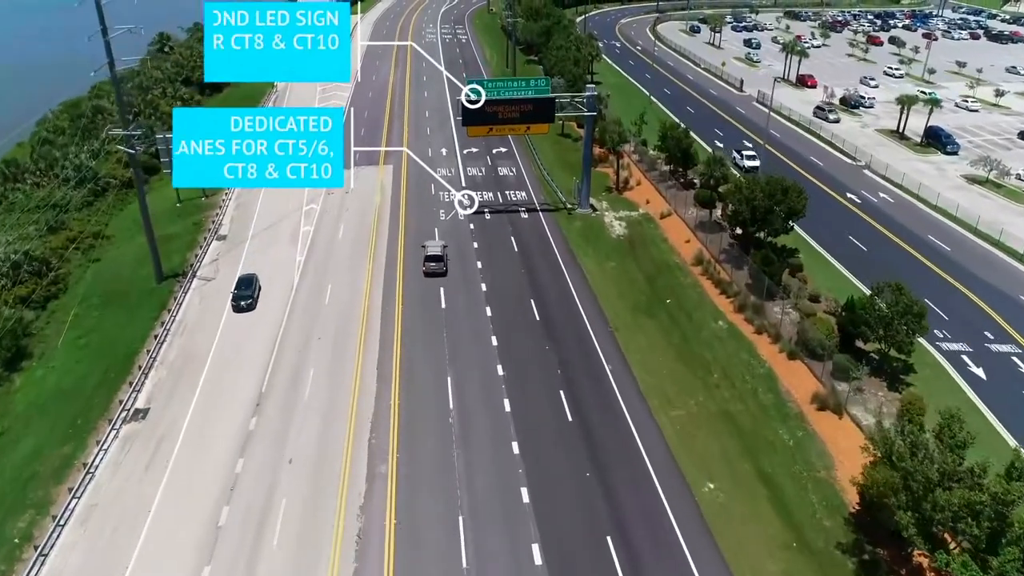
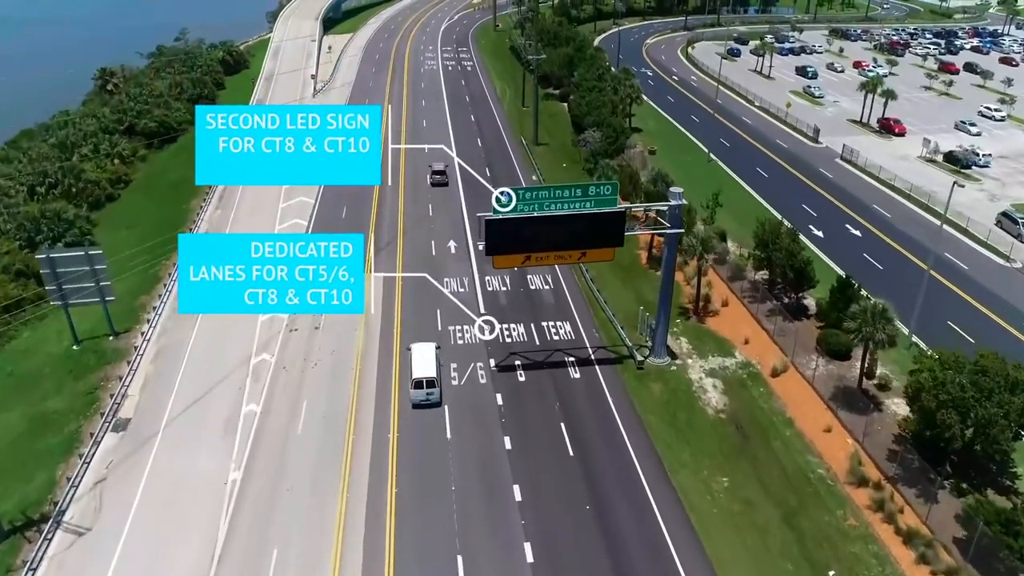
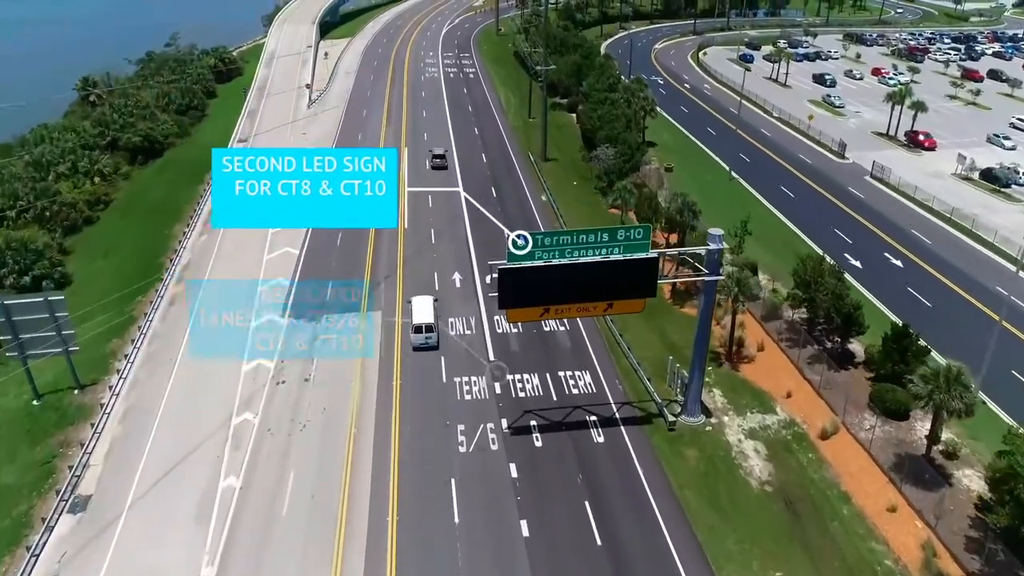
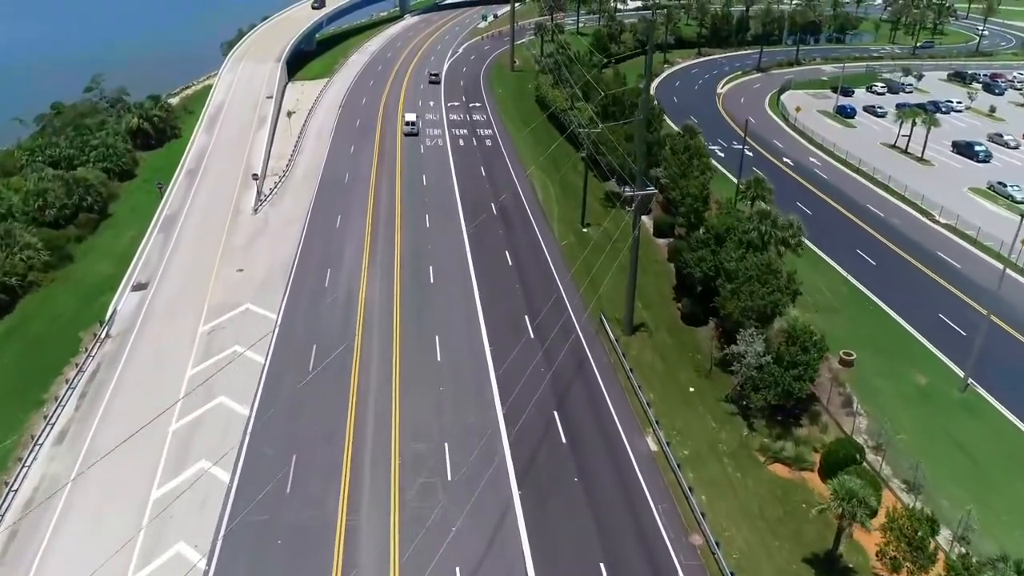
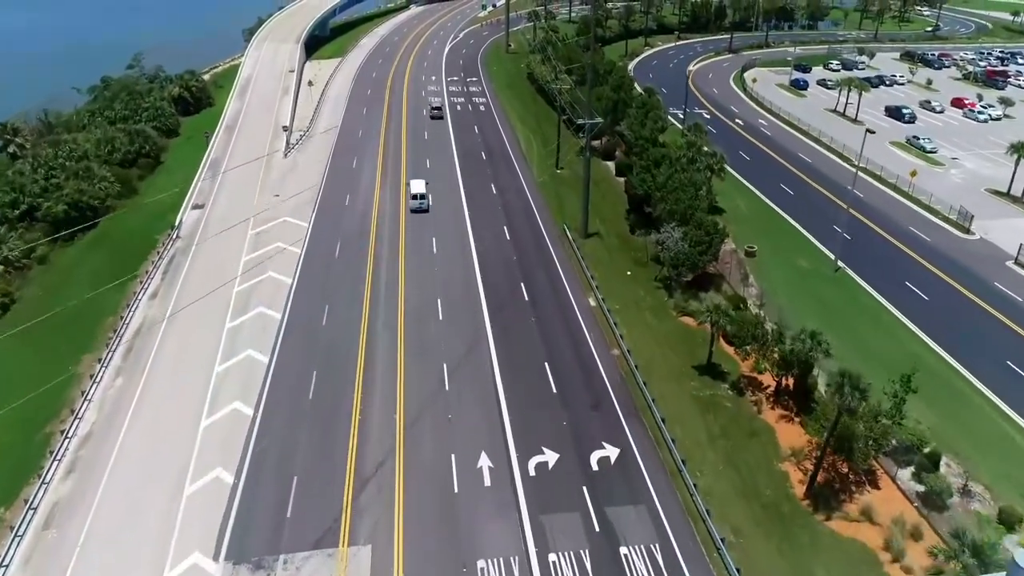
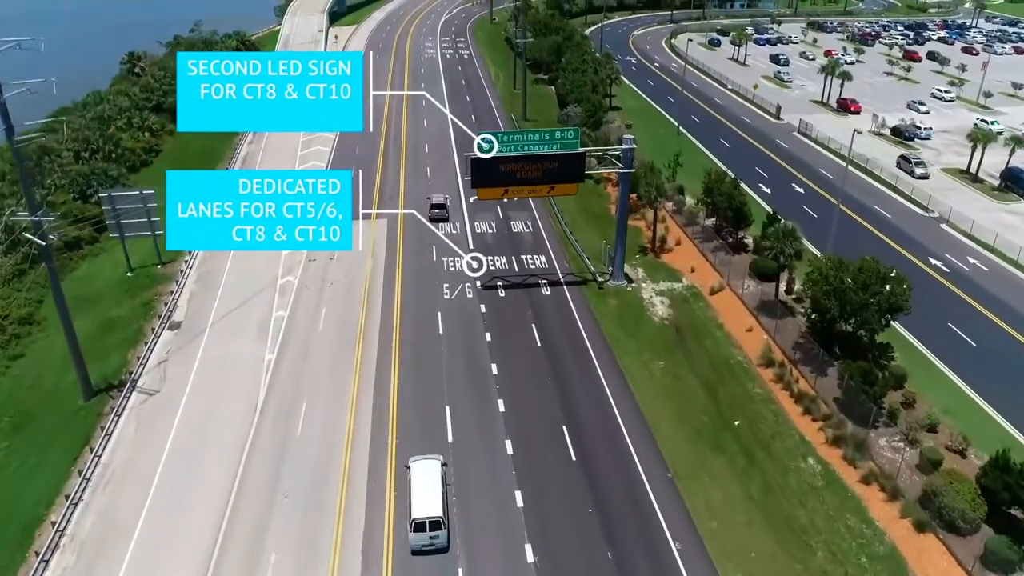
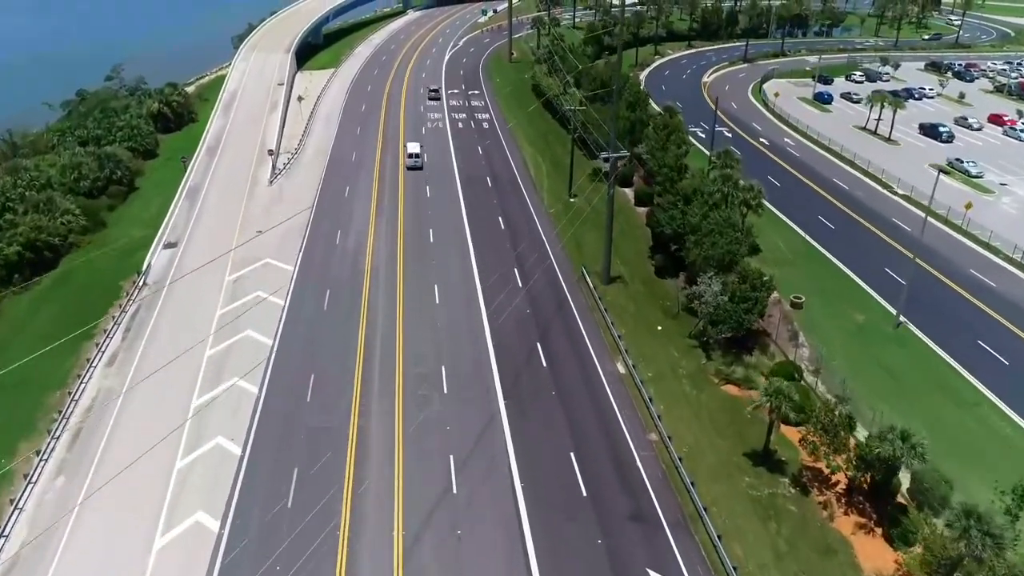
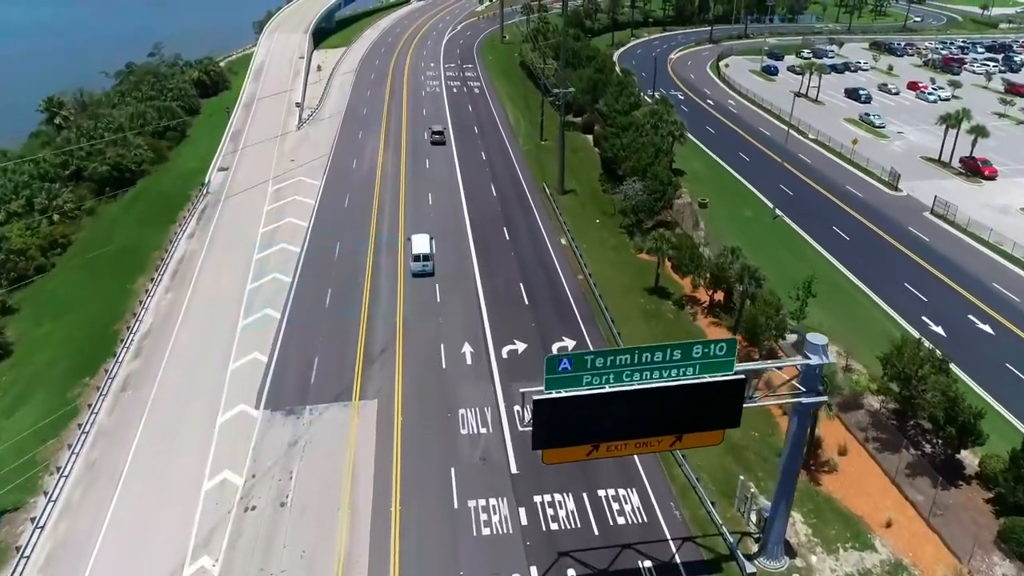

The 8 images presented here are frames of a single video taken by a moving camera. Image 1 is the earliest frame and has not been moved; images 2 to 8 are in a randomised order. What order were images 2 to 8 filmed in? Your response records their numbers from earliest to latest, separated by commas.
6, 2, 3, 8, 5, 7, 4
